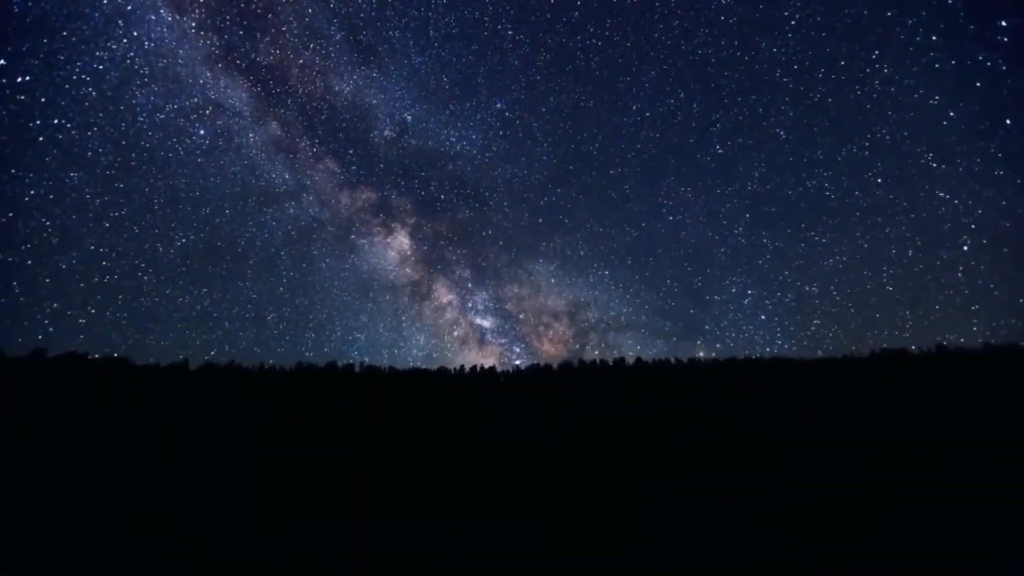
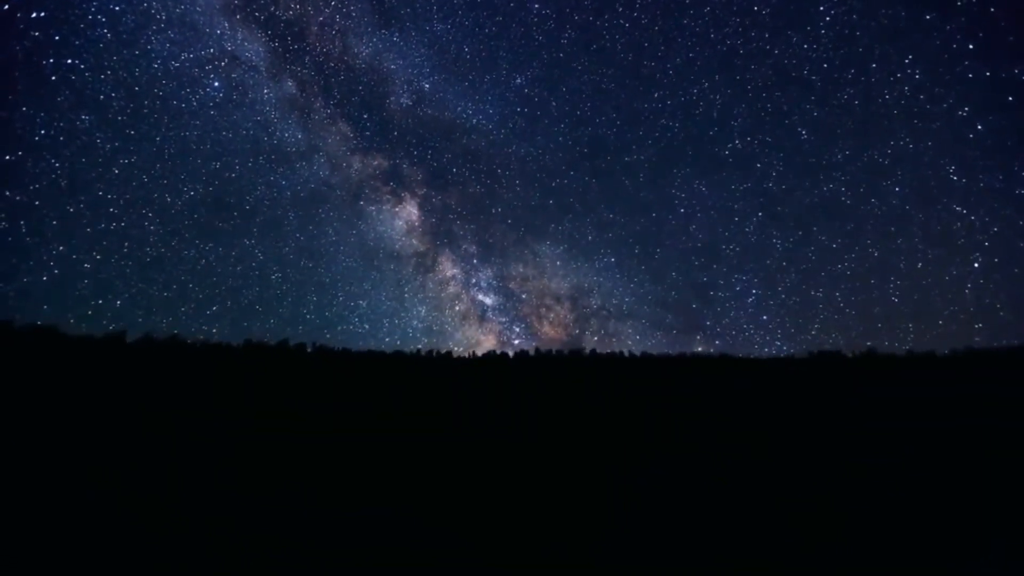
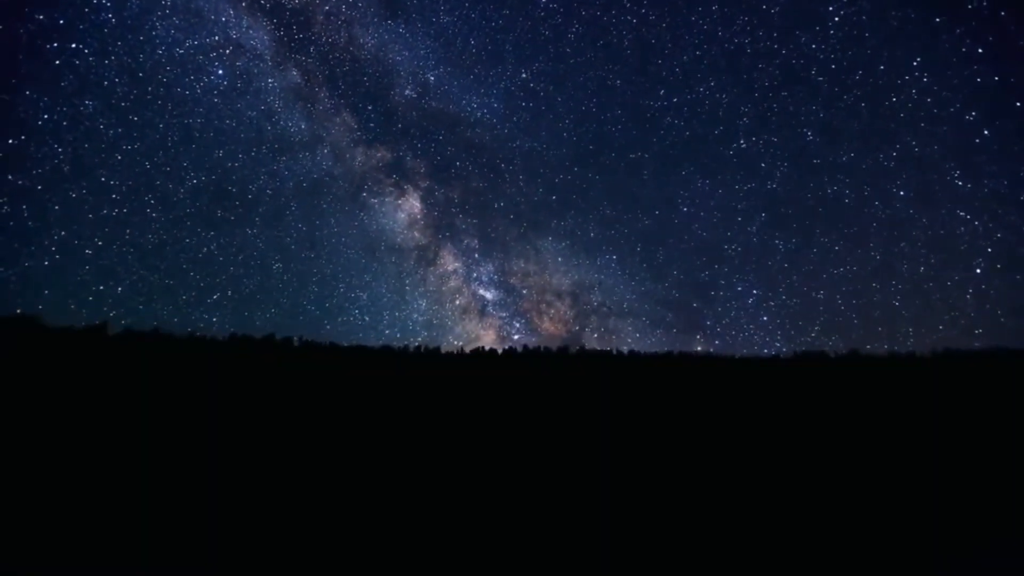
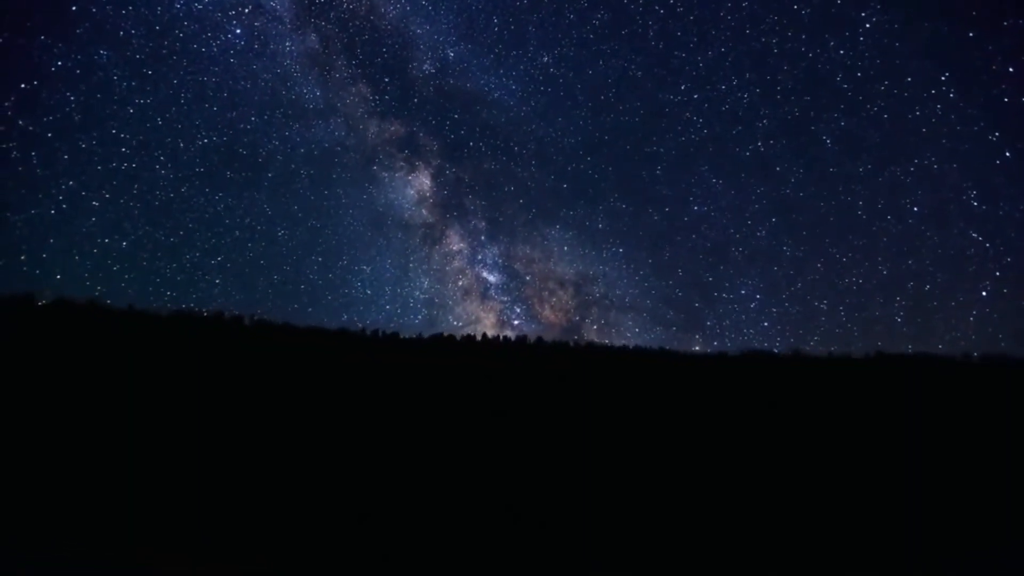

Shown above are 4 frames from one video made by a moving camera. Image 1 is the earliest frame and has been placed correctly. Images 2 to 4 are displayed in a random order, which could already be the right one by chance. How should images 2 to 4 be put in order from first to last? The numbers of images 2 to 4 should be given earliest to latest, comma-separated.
2, 3, 4
